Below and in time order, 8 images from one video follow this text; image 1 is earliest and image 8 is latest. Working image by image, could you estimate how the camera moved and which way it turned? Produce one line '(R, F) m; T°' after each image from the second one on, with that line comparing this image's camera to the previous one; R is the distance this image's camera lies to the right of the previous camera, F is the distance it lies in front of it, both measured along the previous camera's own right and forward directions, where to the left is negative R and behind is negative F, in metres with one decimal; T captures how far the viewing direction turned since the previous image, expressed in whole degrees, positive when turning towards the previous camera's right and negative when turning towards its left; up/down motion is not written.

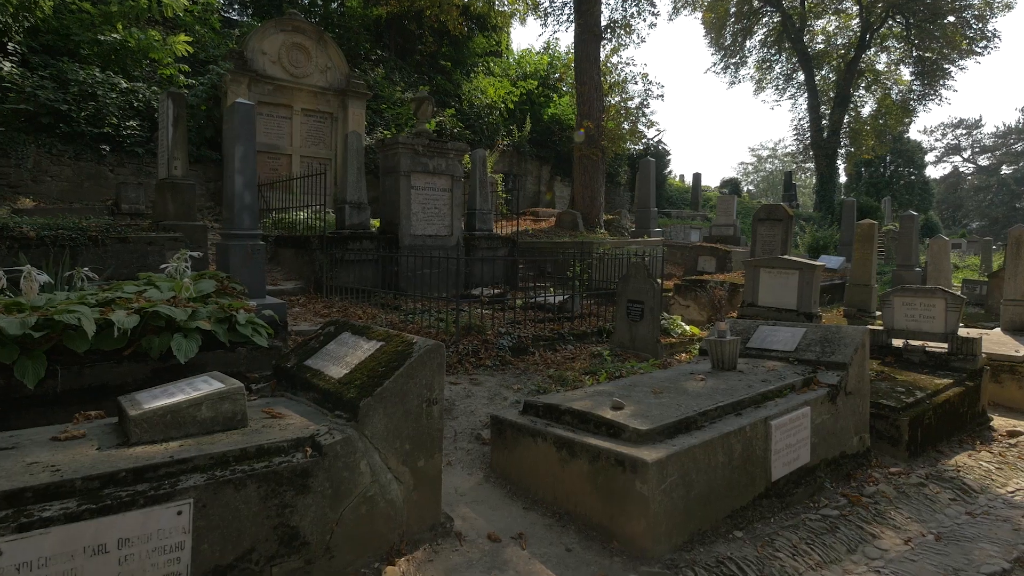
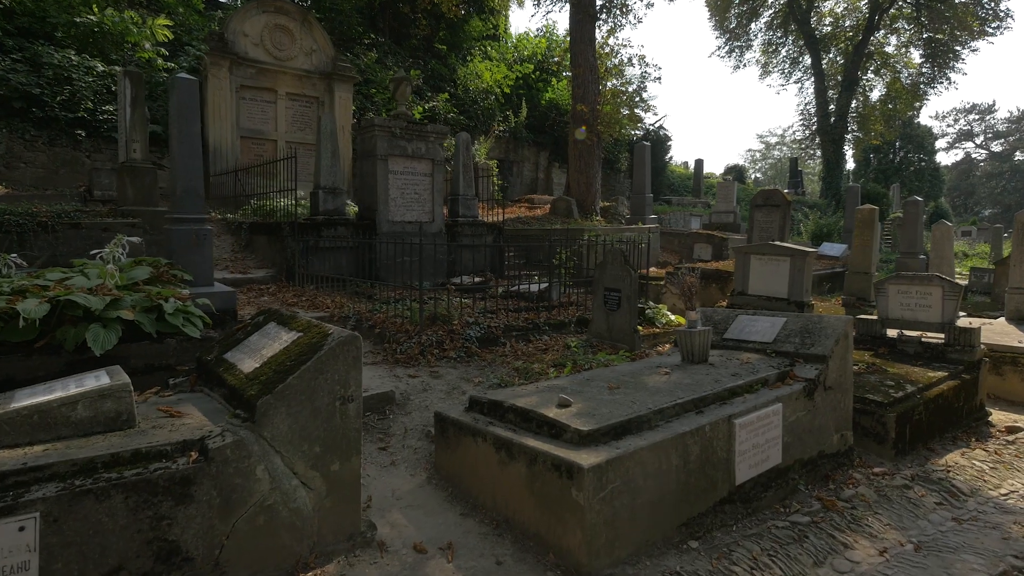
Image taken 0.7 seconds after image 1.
(+0.4, +0.3) m; -1°
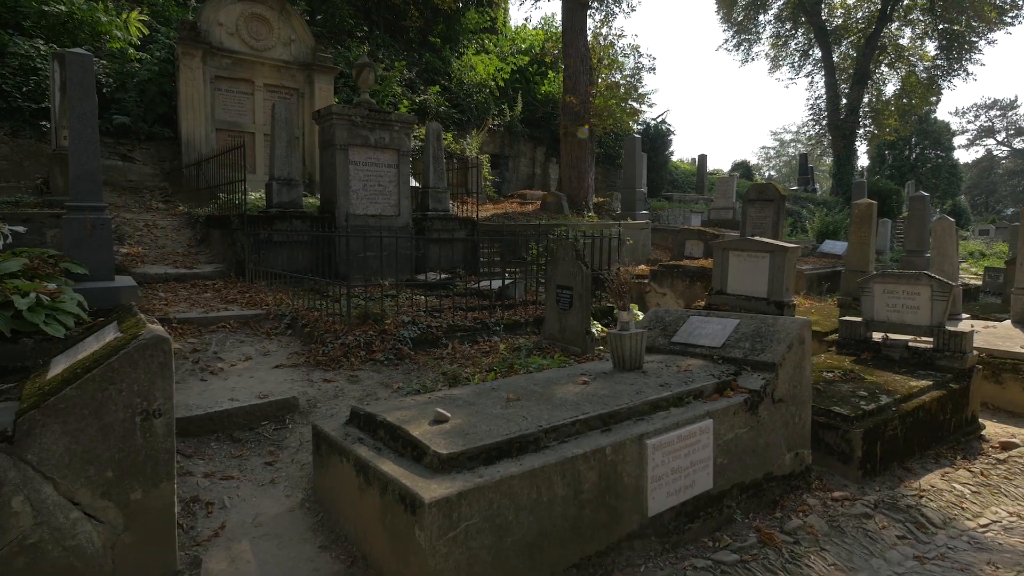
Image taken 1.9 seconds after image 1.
(+0.7, +0.5) m; -1°
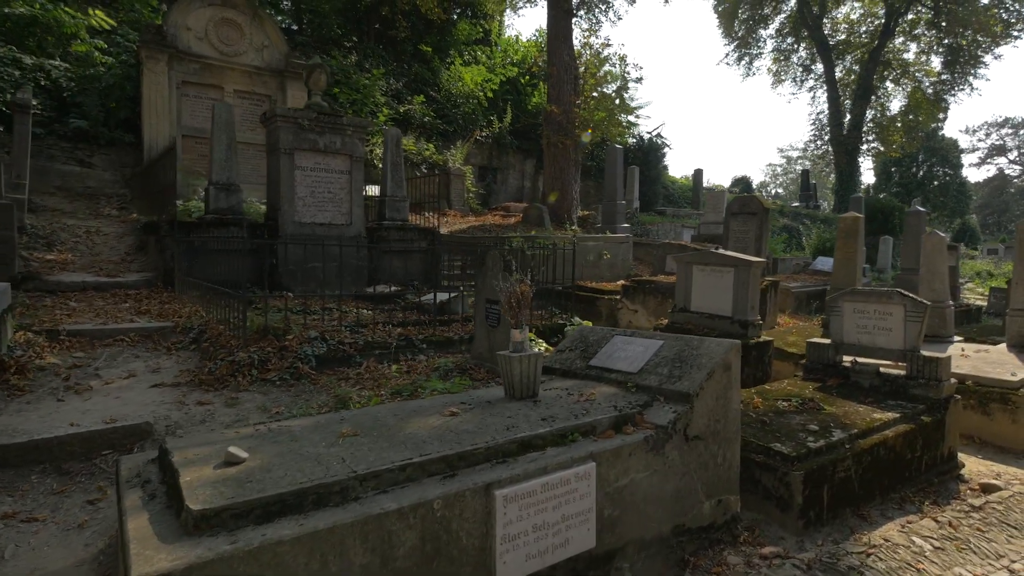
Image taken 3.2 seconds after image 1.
(+0.8, +0.5) m; -1°
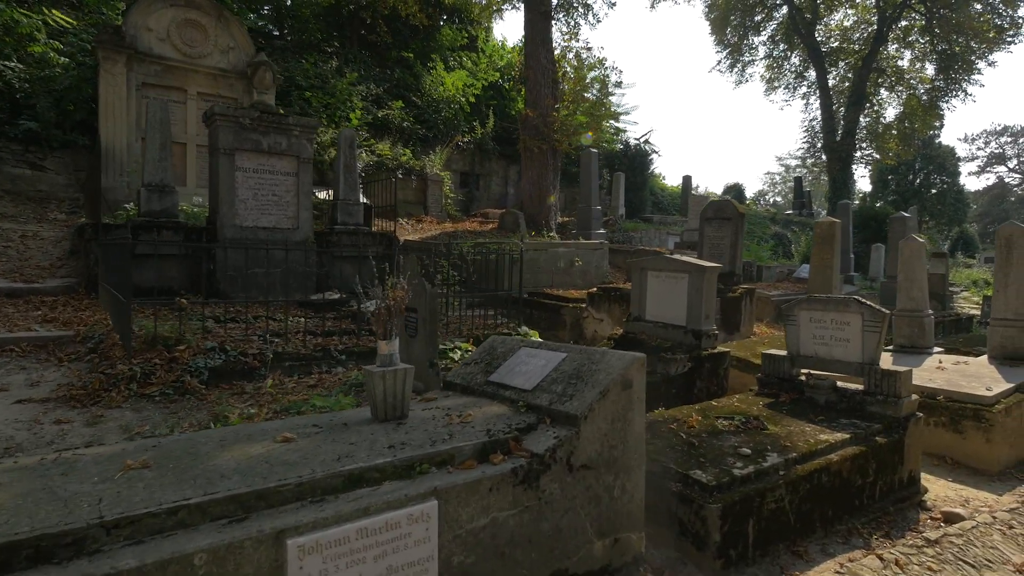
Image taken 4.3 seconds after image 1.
(+0.7, +0.4) m; 0°
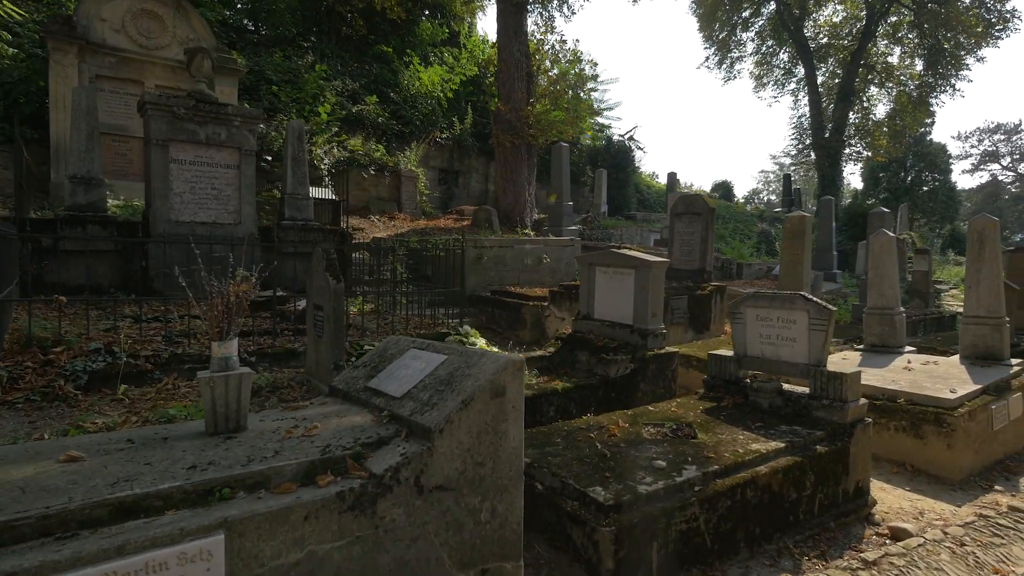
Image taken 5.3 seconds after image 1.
(+0.6, +0.4) m; 0°
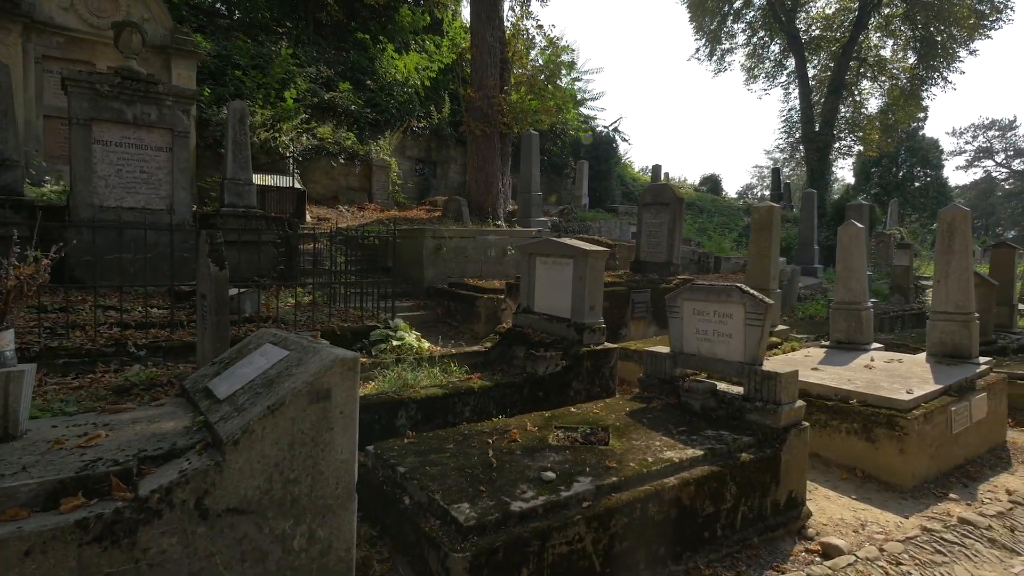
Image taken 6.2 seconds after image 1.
(+0.6, +0.4) m; 0°
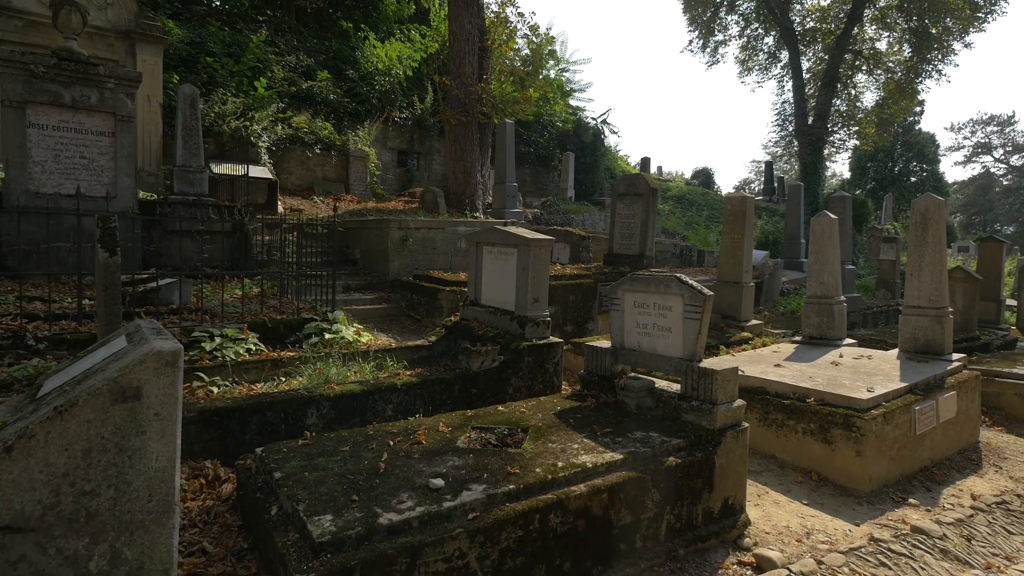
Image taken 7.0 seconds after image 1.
(+0.5, +0.3) m; 0°
